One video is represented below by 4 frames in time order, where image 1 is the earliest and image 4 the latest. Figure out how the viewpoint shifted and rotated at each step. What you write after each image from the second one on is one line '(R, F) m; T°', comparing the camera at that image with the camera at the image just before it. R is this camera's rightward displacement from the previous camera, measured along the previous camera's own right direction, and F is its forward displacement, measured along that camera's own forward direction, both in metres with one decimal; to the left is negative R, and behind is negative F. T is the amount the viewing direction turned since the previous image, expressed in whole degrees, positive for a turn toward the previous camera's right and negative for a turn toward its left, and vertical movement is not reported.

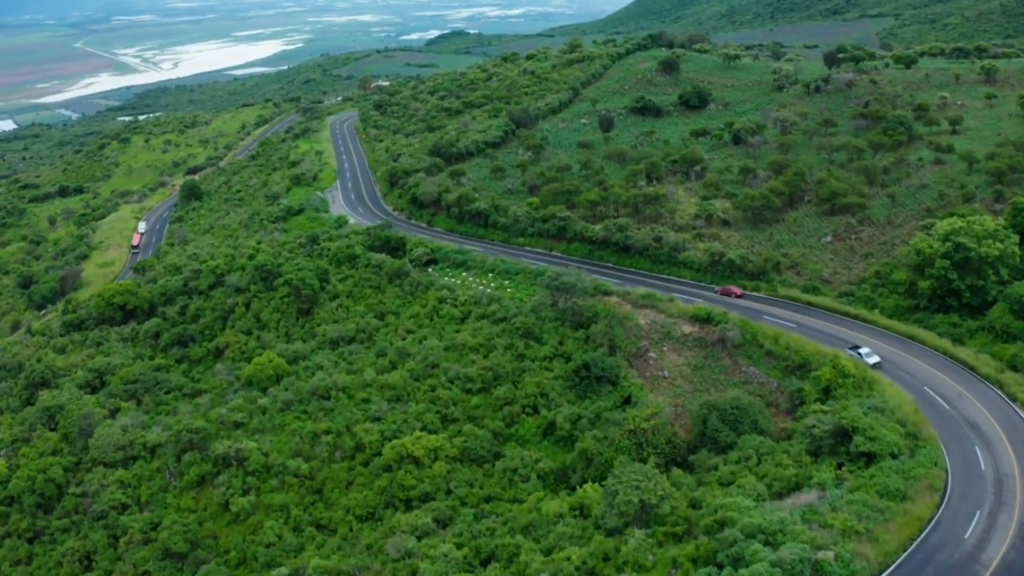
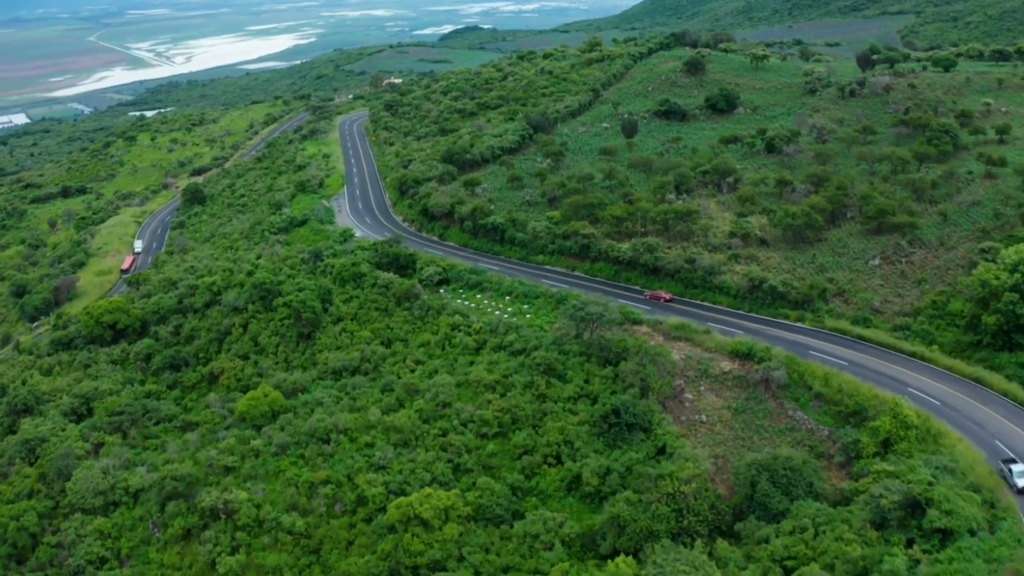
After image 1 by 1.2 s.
(-0.4, +3.7) m; -1°
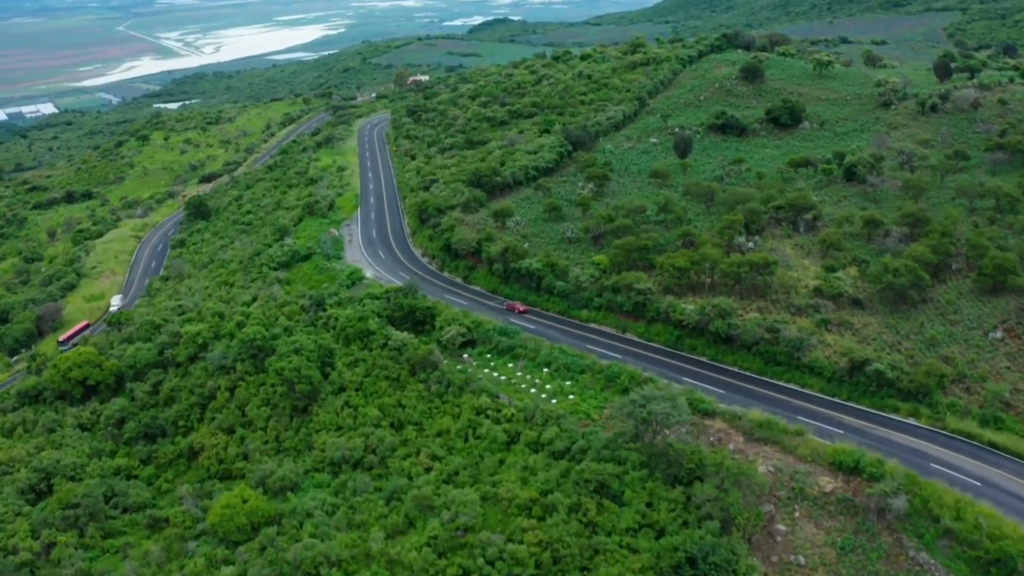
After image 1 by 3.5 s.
(-0.8, +7.4) m; -2°
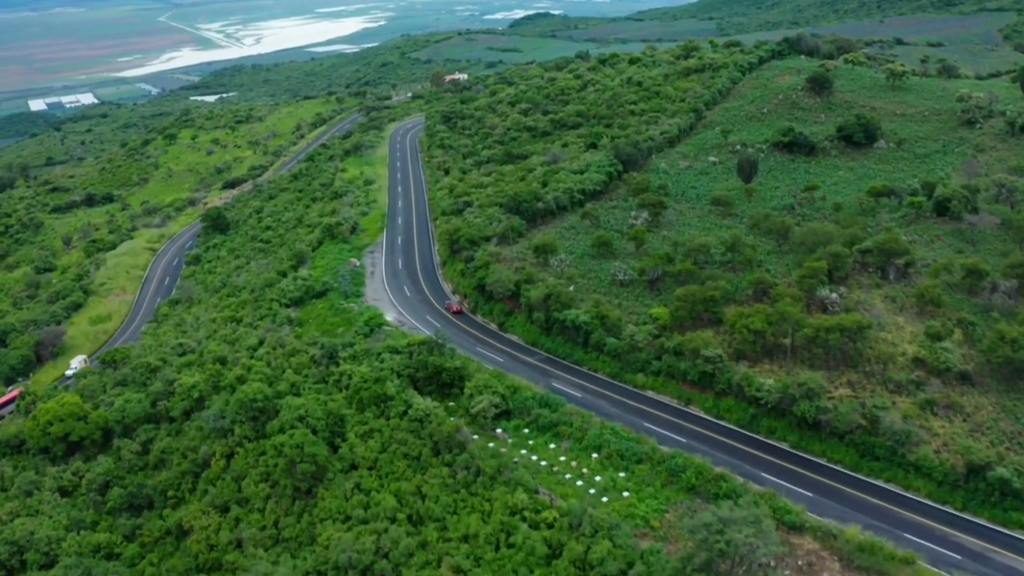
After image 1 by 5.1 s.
(-0.6, +5.6) m; -2°
